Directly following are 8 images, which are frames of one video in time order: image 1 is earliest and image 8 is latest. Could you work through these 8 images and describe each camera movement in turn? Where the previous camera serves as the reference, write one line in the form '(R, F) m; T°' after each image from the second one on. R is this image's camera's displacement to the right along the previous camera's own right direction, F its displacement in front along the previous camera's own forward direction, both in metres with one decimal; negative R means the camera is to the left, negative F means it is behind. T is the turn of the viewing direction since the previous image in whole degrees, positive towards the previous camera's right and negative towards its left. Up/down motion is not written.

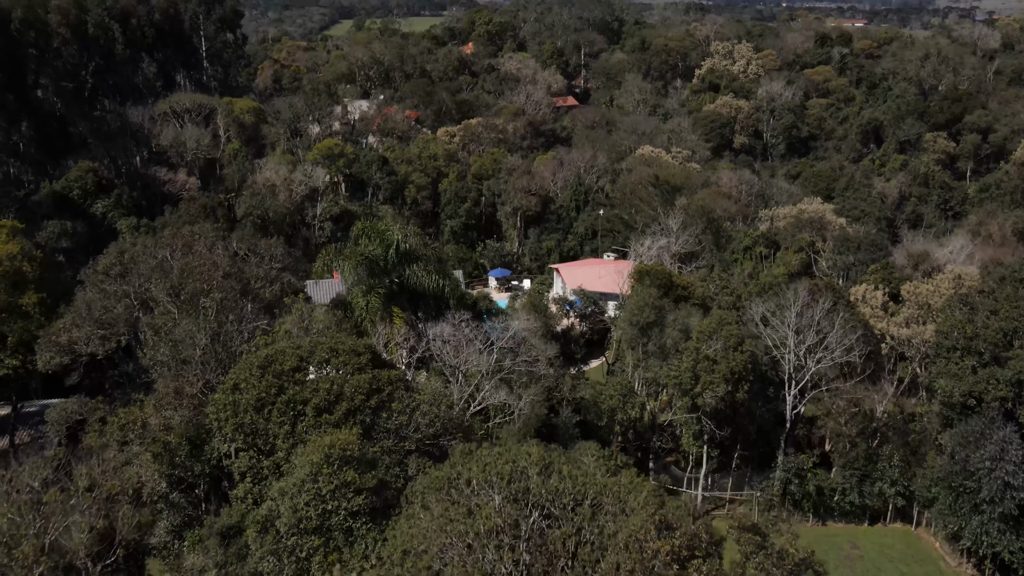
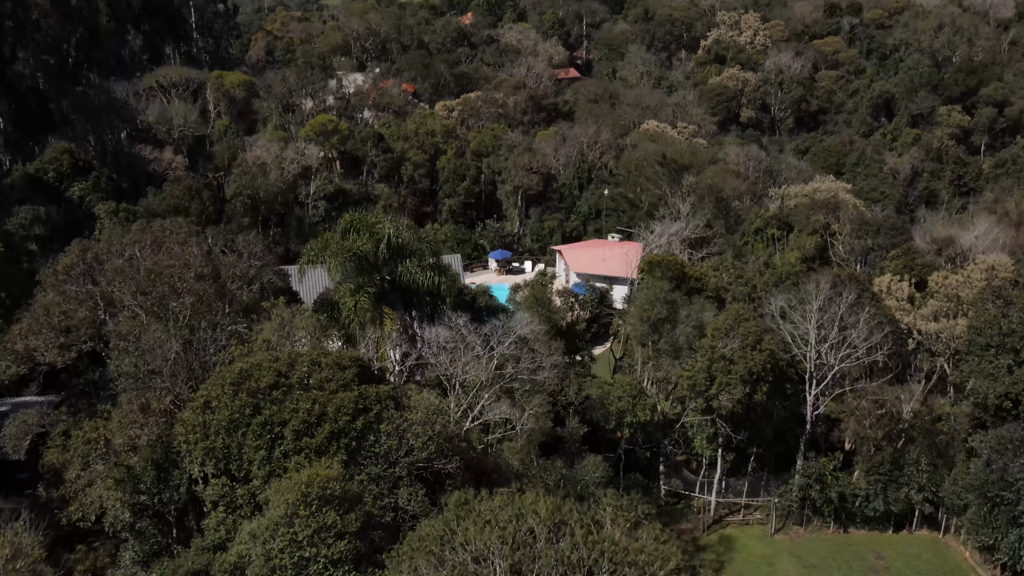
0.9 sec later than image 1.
(0.0, +1.7) m; 0°
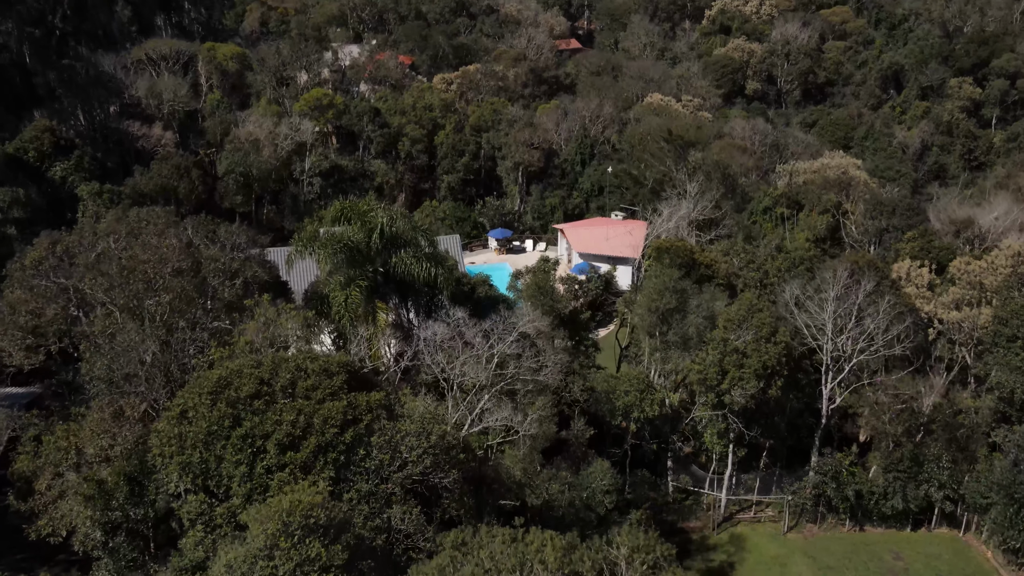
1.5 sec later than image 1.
(0.0, +1.2) m; 0°
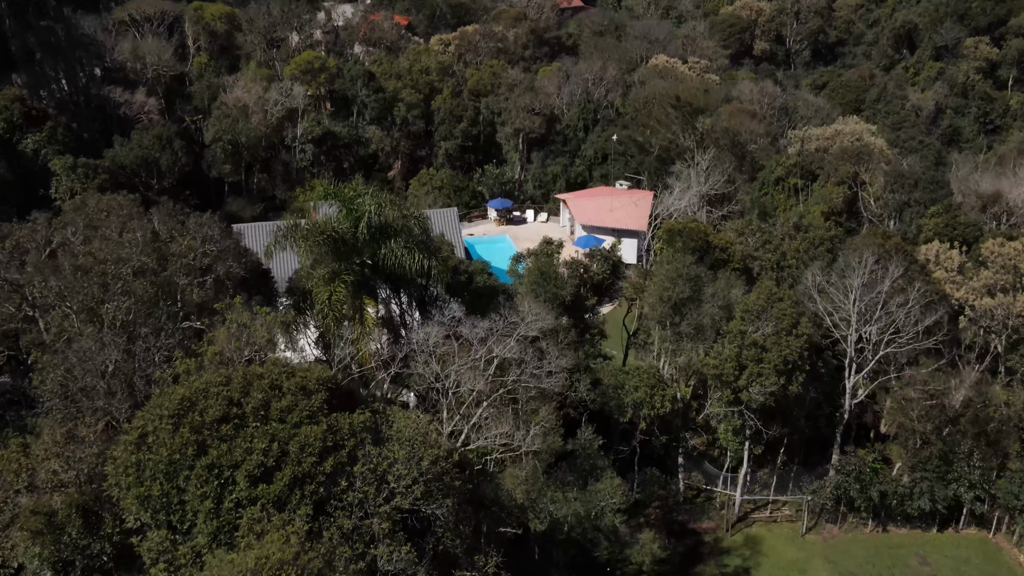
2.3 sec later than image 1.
(0.0, +1.6) m; 0°
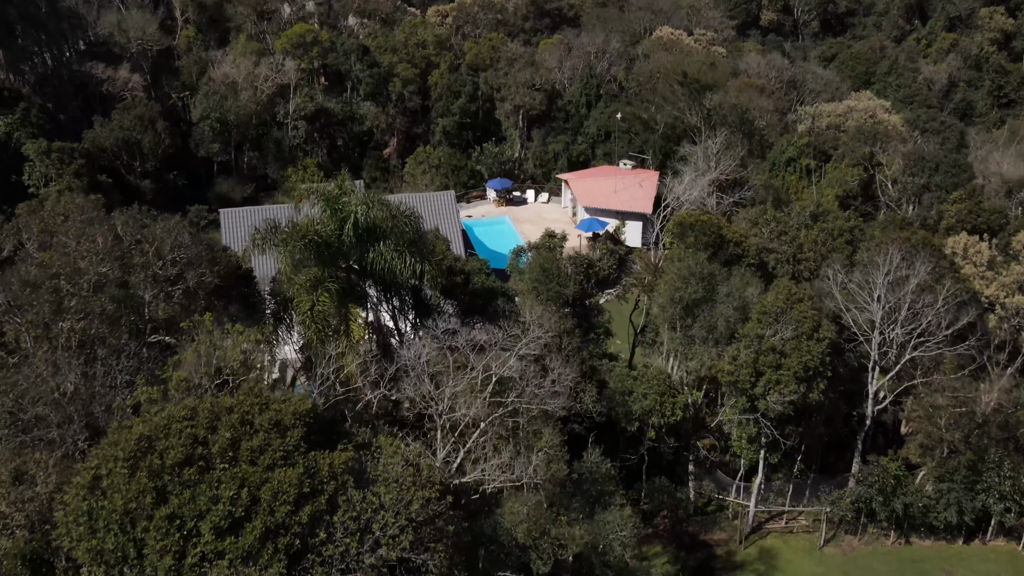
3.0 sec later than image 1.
(0.0, +1.4) m; 0°
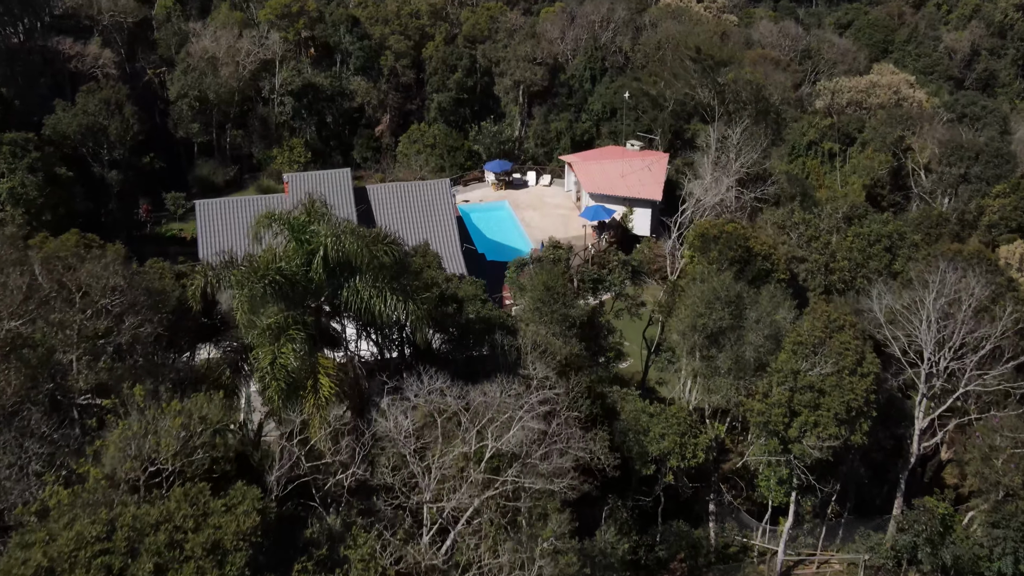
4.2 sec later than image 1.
(0.0, +2.3) m; 0°
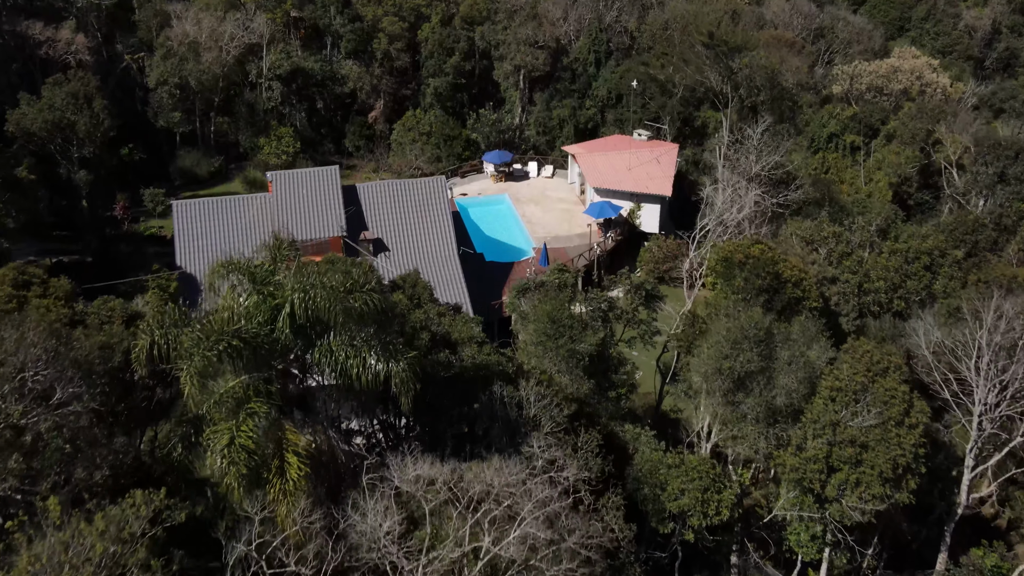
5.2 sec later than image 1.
(0.0, +1.9) m; 0°
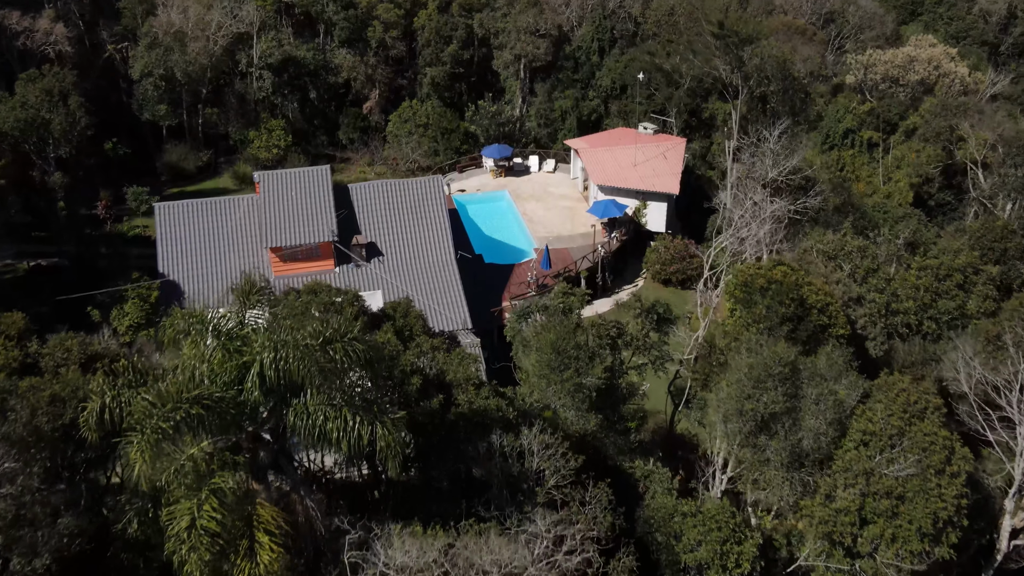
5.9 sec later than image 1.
(0.0, +1.3) m; 0°
